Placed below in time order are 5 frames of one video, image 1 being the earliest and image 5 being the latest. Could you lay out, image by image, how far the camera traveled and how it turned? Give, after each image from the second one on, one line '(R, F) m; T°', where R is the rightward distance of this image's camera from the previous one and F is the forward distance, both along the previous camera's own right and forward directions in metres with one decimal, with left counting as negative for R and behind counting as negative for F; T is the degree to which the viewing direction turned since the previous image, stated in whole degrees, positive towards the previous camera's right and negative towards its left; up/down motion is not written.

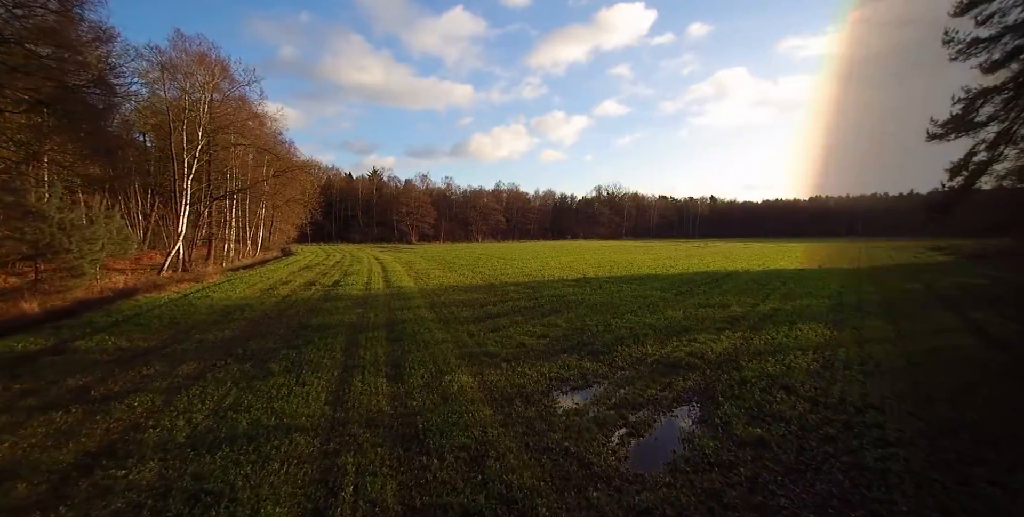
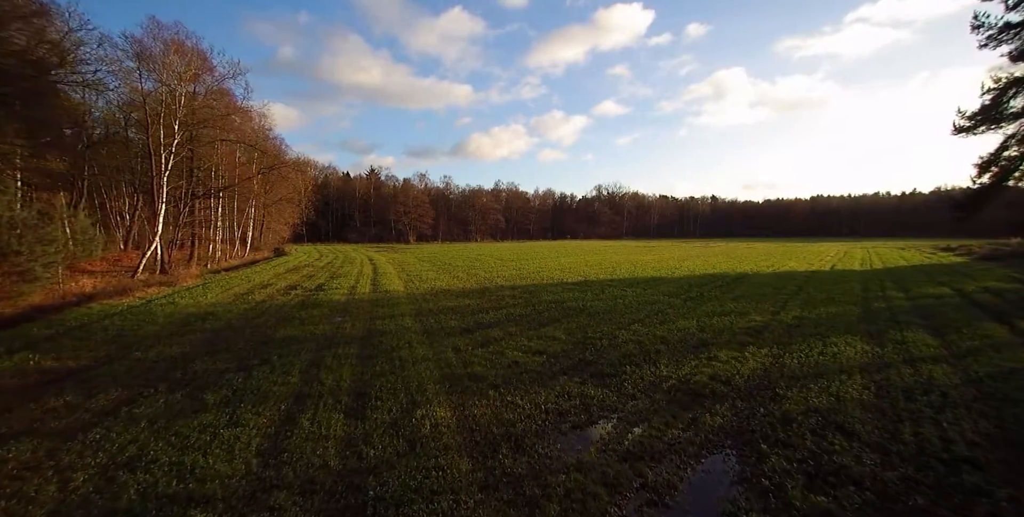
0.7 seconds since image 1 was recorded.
(+0.2, +1.8) m; 0°
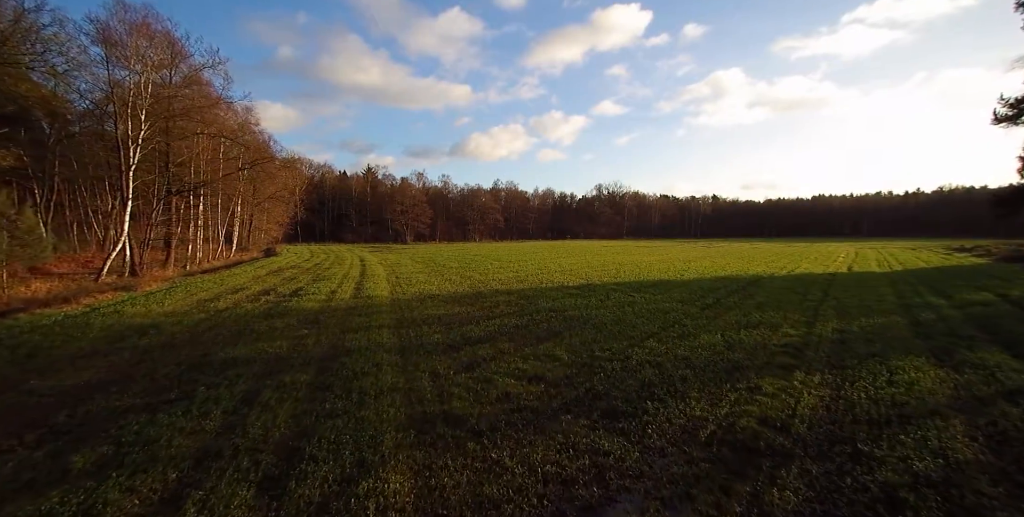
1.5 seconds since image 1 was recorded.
(+0.2, +2.3) m; 0°
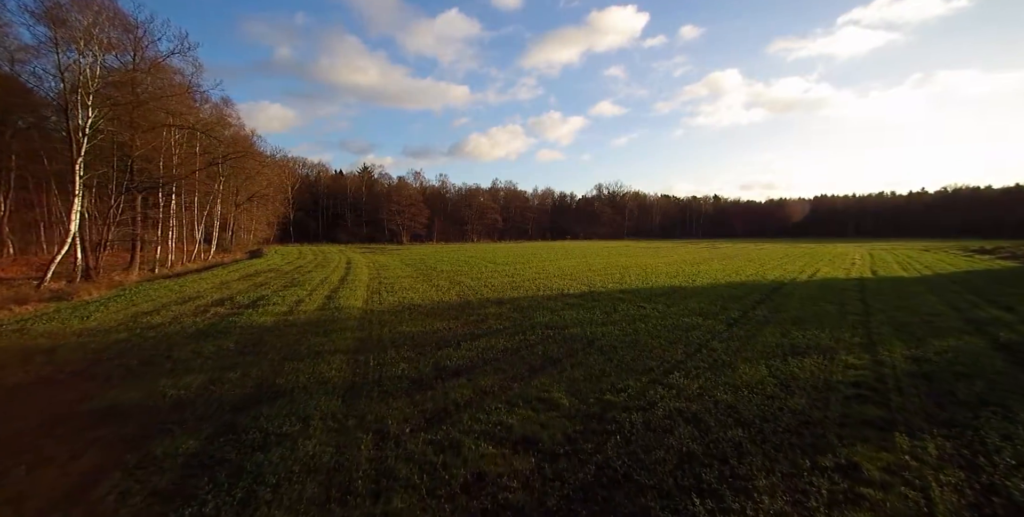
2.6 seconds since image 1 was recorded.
(+0.3, +2.9) m; 0°
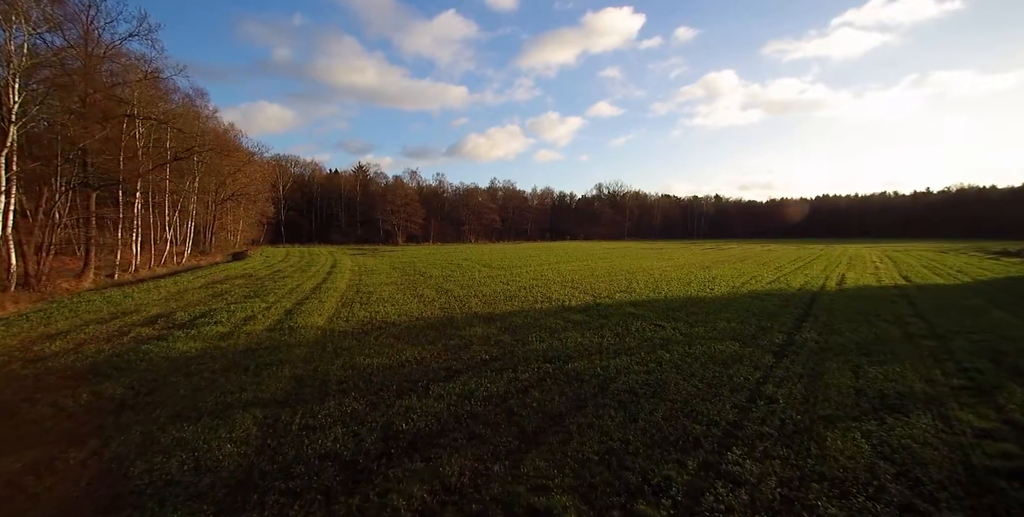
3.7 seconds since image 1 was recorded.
(+0.3, +3.1) m; 0°
